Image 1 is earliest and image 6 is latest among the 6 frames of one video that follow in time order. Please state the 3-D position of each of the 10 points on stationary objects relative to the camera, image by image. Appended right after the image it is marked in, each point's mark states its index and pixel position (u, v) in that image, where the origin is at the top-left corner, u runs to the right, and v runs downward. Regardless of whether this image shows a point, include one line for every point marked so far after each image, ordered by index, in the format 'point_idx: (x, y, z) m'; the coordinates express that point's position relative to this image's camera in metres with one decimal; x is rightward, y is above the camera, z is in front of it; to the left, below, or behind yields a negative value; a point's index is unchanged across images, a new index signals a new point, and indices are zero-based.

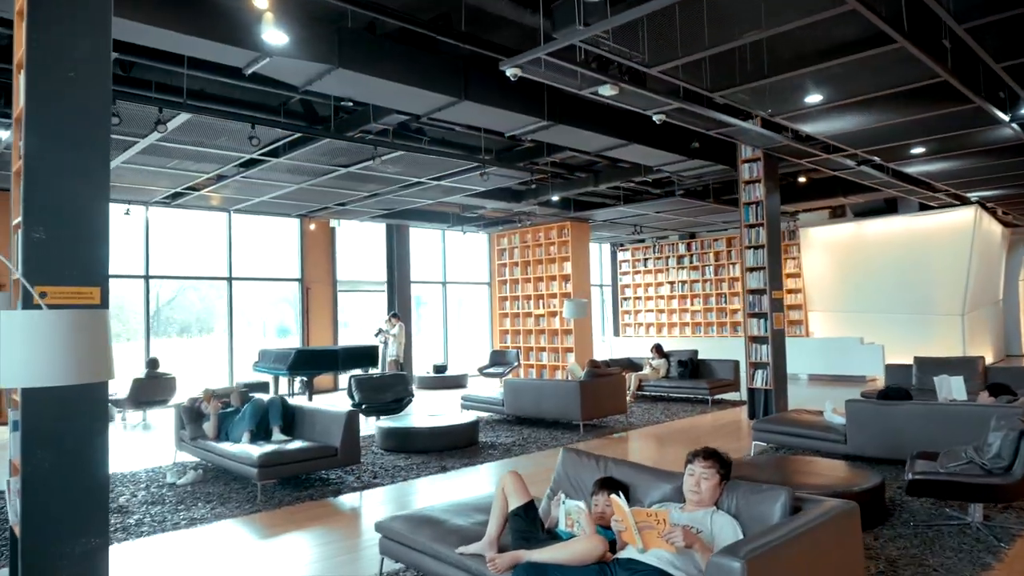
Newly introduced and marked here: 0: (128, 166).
0: (-4.4, +1.4, +7.6) m
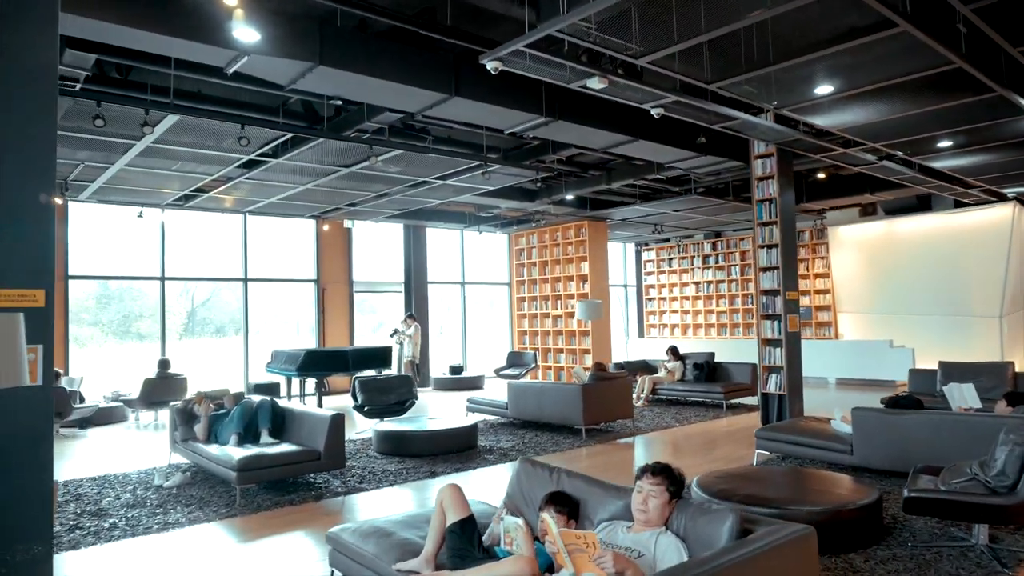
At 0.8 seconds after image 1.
0: (-4.3, +1.4, +7.6) m
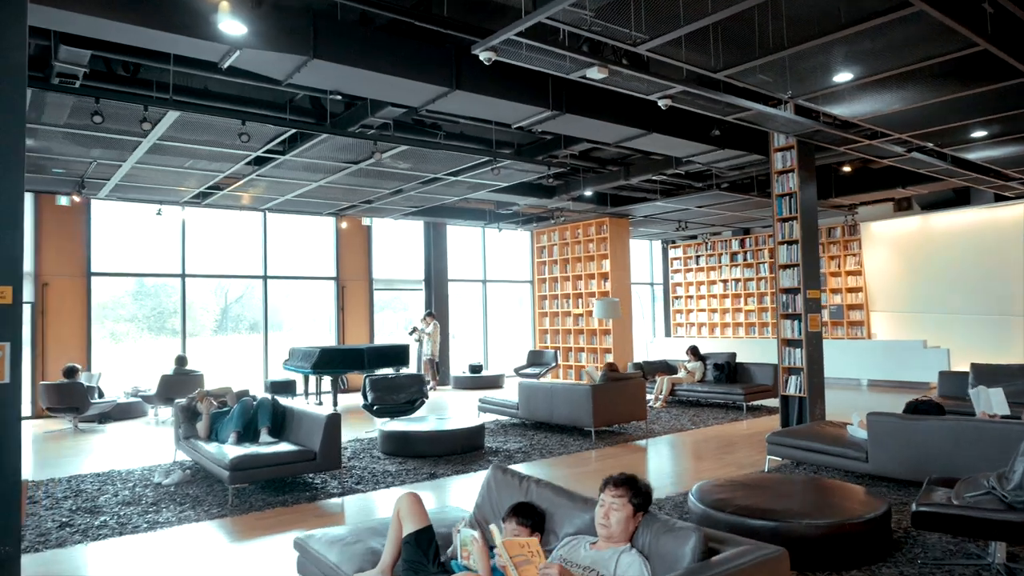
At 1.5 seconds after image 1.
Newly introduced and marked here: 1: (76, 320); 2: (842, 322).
0: (-4.2, +1.4, +7.7) m
1: (-6.7, -0.5, +10.2) m
2: (+6.9, -0.7, +13.8) m
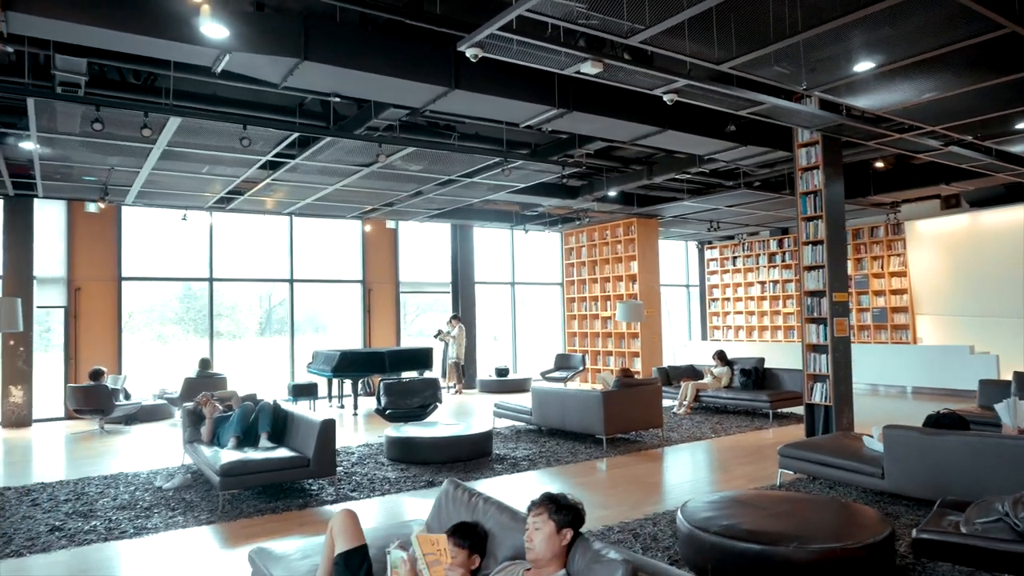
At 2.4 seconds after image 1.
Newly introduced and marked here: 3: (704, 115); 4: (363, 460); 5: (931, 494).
0: (-4.1, +1.4, +7.8) m
1: (-6.4, -0.5, +10.5) m
2: (+7.4, -0.7, +13.1) m
3: (+2.0, +1.8, +6.9) m
4: (-1.4, -1.6, +6.3) m
5: (+2.6, -1.3, +4.1) m
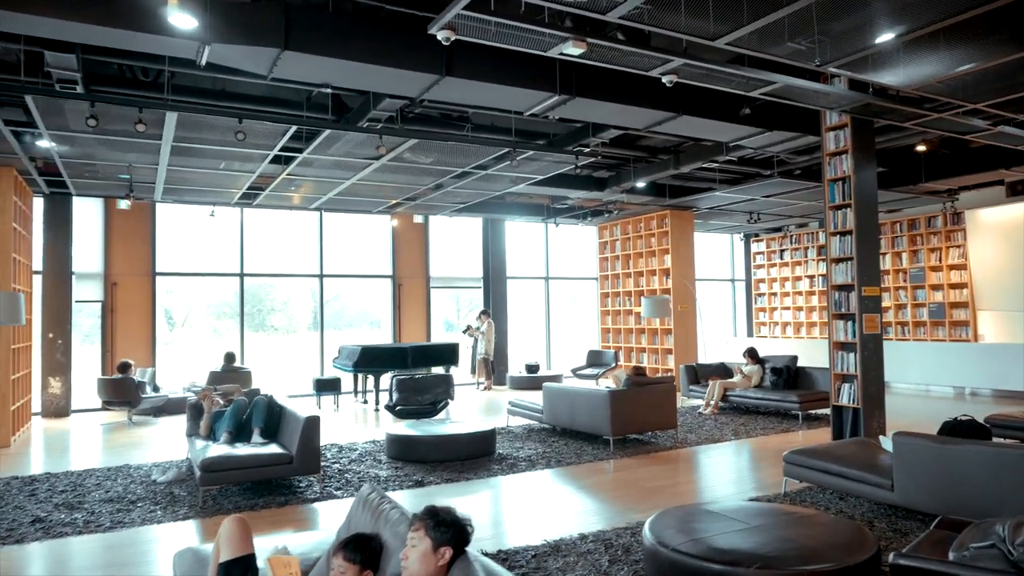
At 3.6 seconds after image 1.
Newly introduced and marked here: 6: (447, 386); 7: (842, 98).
0: (-3.9, +1.4, +7.9) m
1: (-6.0, -0.5, +10.8) m
2: (+8.0, -0.6, +12.2) m
3: (+2.0, +1.9, +6.5) m
4: (-1.4, -1.6, +6.2) m
5: (+2.4, -1.2, +3.7) m
6: (-0.8, -1.2, +8.0) m
7: (+2.9, +1.7, +5.8) m
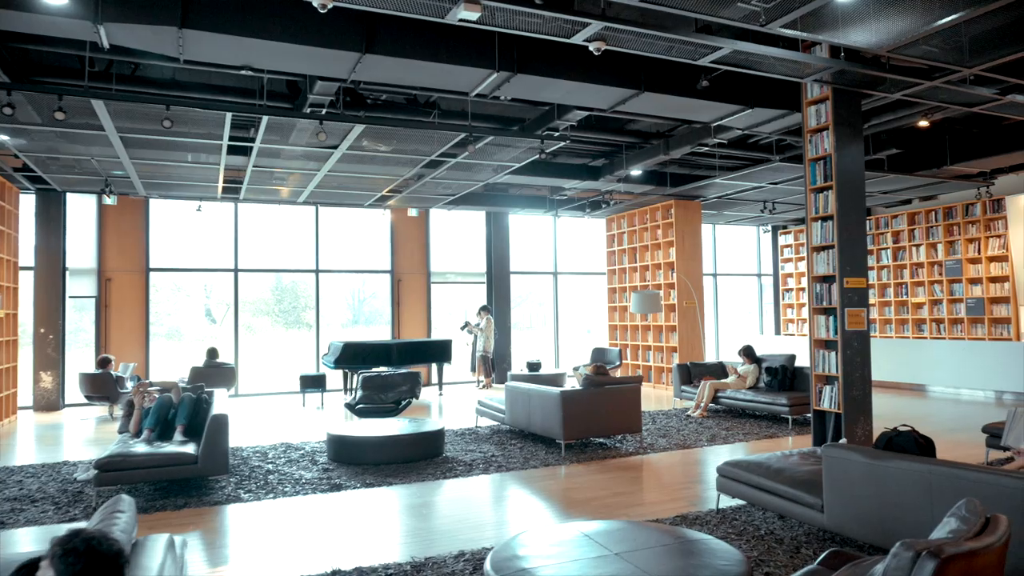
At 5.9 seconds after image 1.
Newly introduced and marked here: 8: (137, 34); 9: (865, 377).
0: (-4.3, +1.5, +7.9) m
1: (-6.1, -0.4, +10.9) m
2: (+7.9, -0.5, +11.2) m
3: (+1.5, +1.9, +5.9) m
4: (-1.9, -1.5, +6.0) m
5: (+1.7, -1.2, +3.1) m
6: (-1.1, -1.1, +7.7) m
7: (+2.4, +1.8, +5.2) m
8: (-2.6, +1.7, +4.5) m
9: (+3.1, -0.8, +5.7) m
